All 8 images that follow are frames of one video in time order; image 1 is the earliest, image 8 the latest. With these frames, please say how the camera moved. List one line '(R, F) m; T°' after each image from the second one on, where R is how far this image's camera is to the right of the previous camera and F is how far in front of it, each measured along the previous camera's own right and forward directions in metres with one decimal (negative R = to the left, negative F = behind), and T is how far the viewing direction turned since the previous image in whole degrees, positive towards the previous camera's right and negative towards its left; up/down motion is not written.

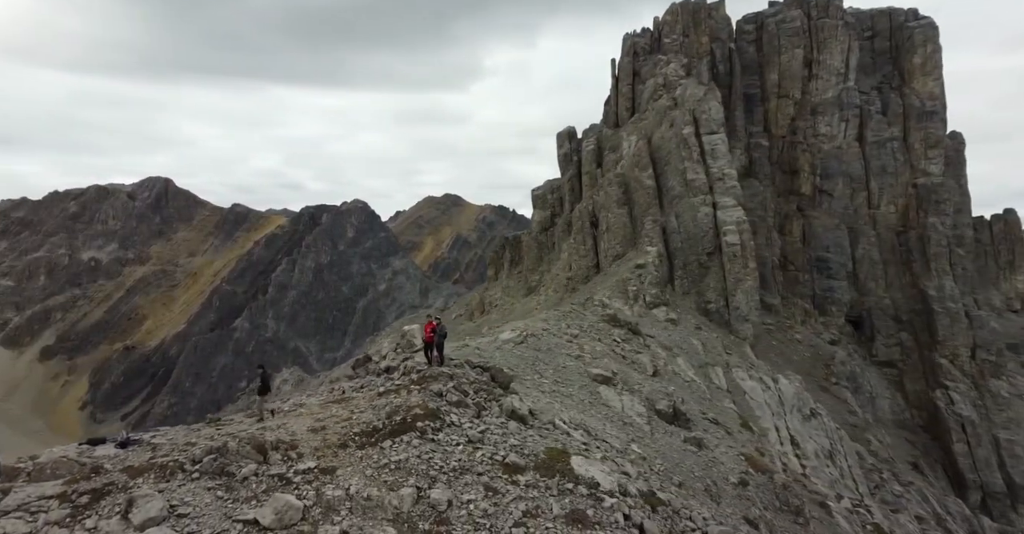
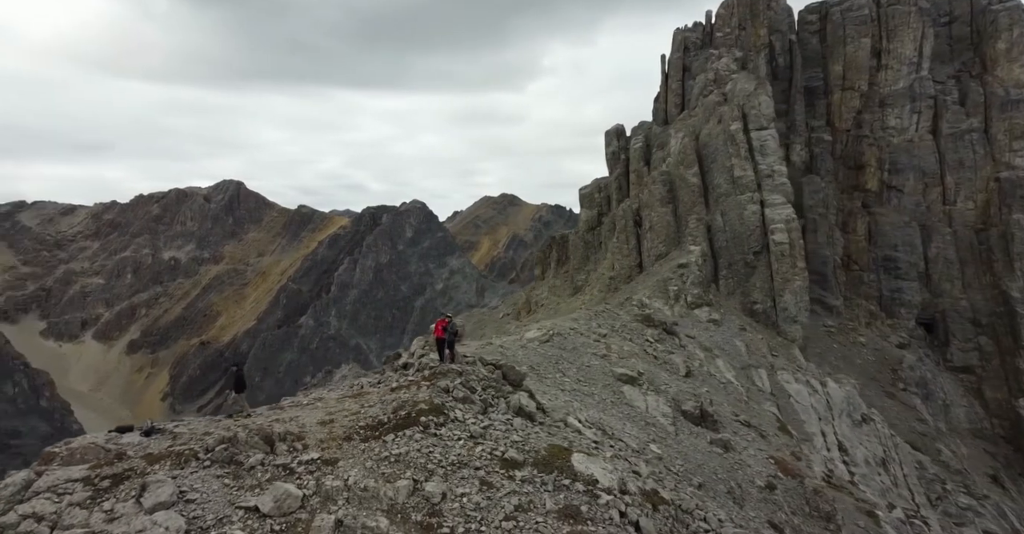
(+0.6, 0.0) m; -4°
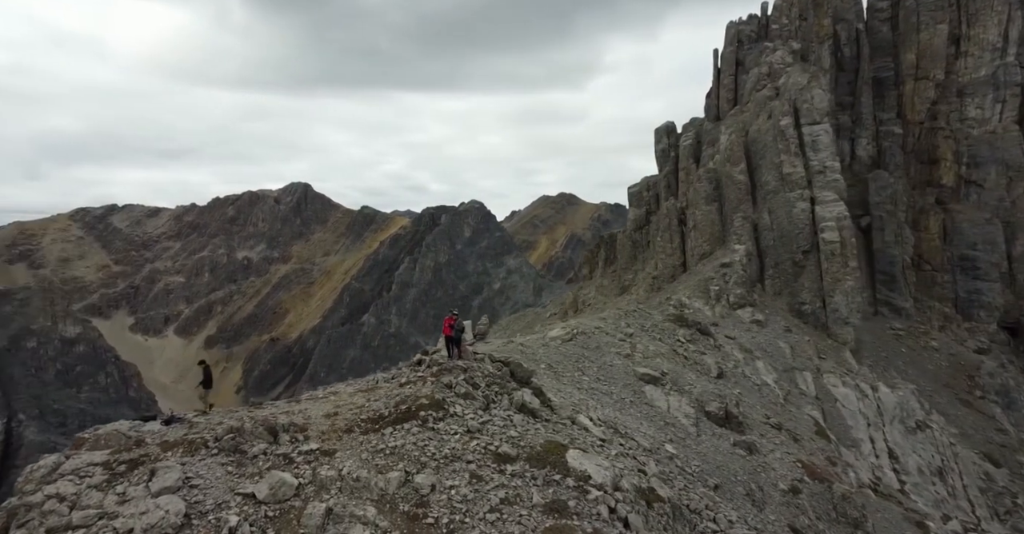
(+0.7, -0.1) m; -4°
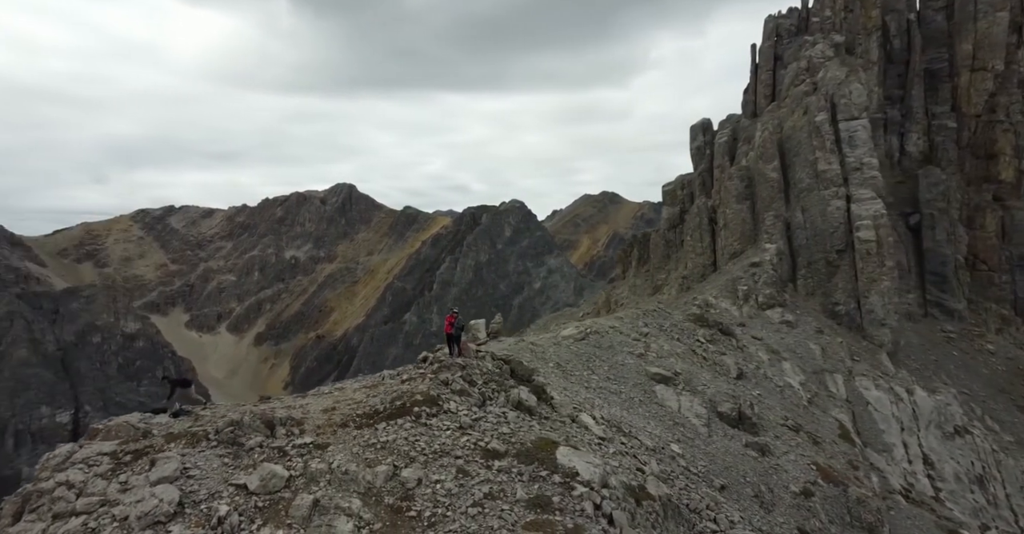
(+0.6, -0.1) m; -2°
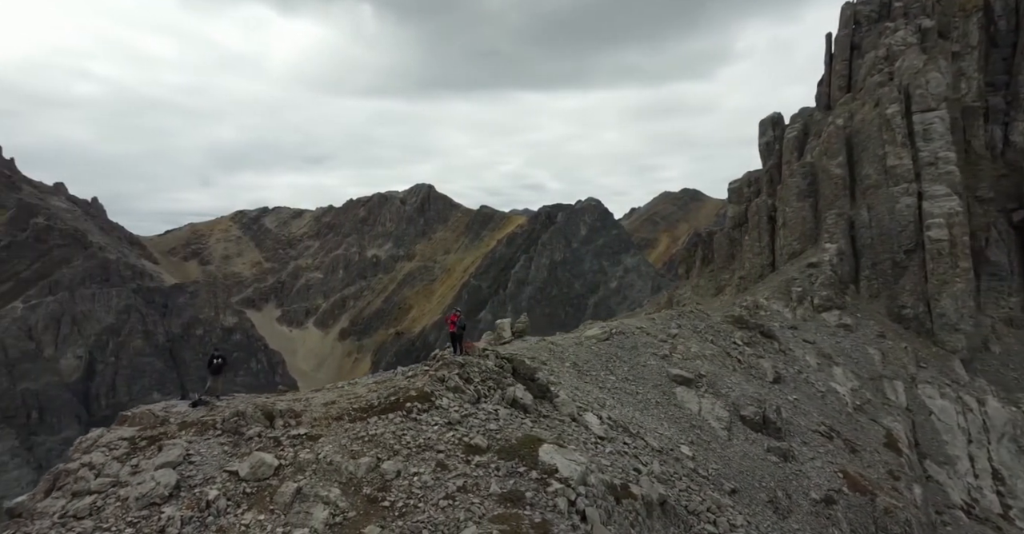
(+1.0, -0.2) m; -4°
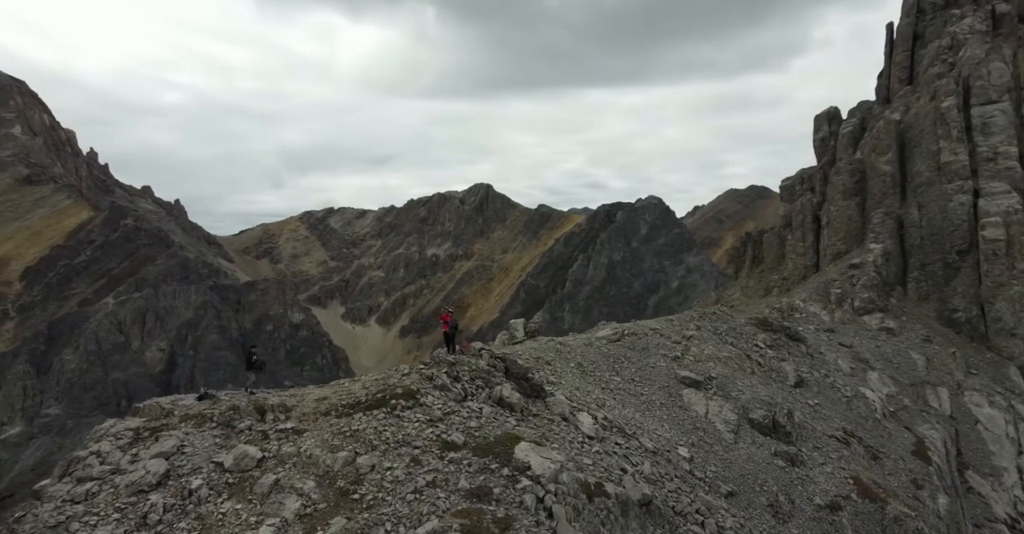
(+0.9, -0.2) m; -3°
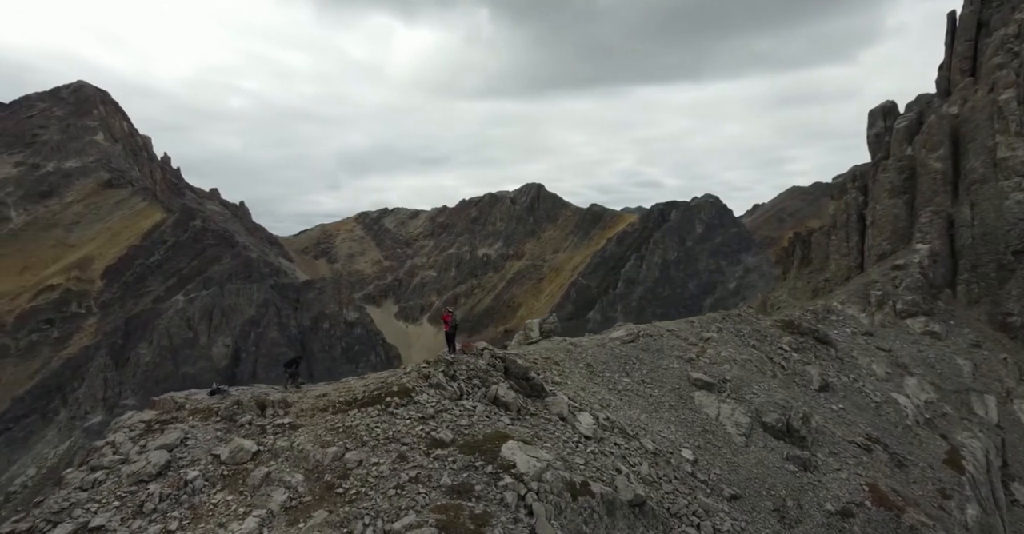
(+0.7, -0.1) m; -3°
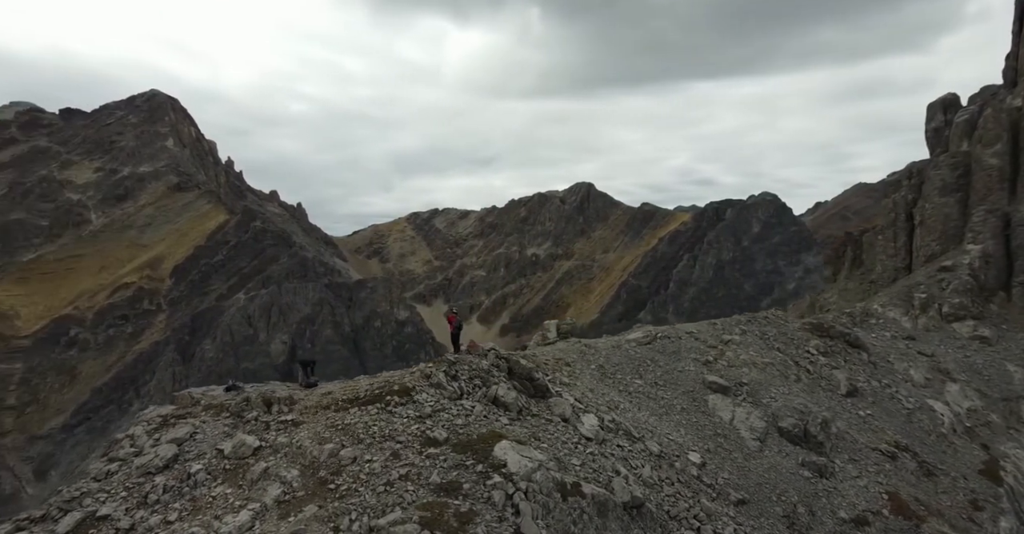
(+0.6, -0.1) m; -3°
